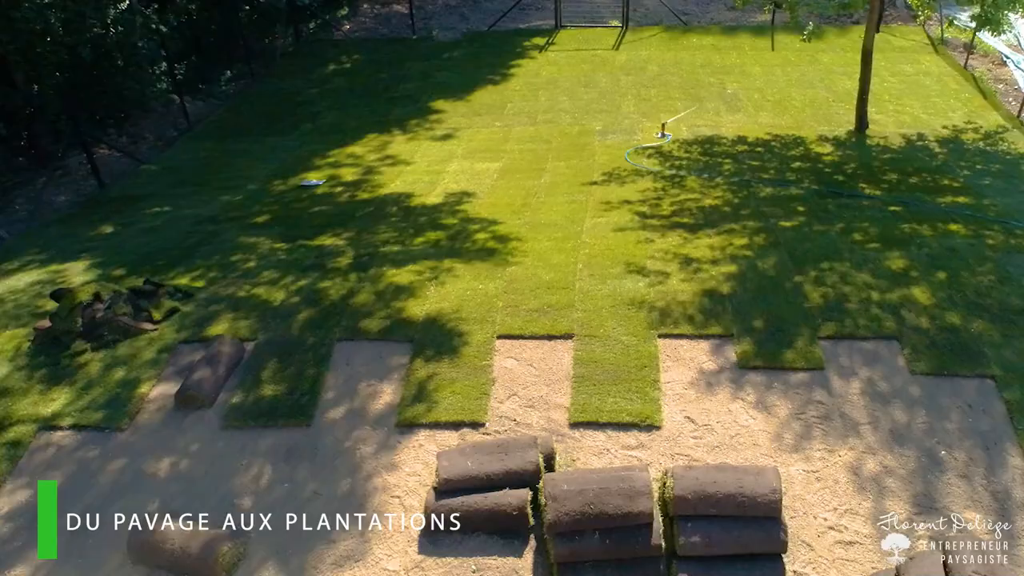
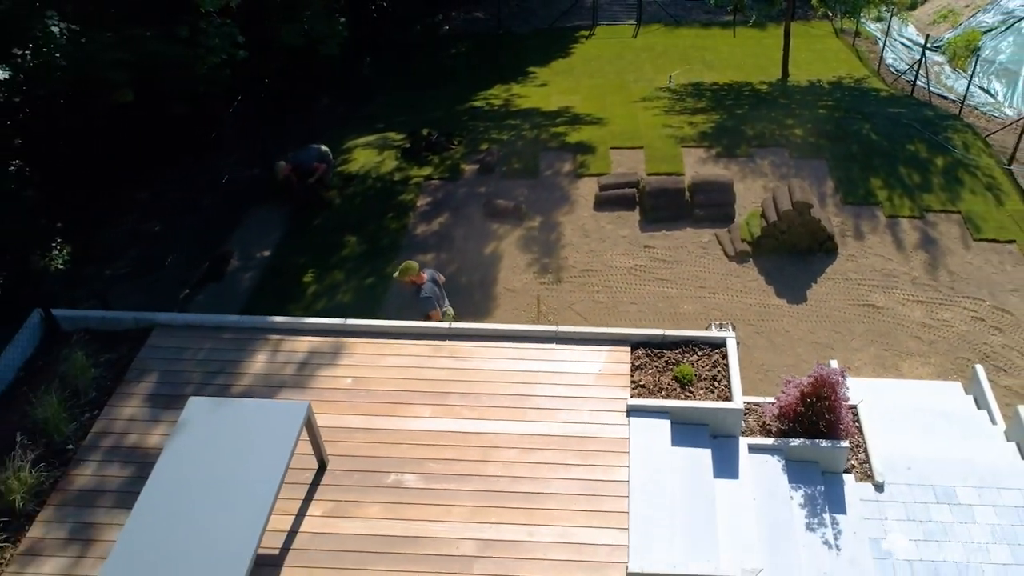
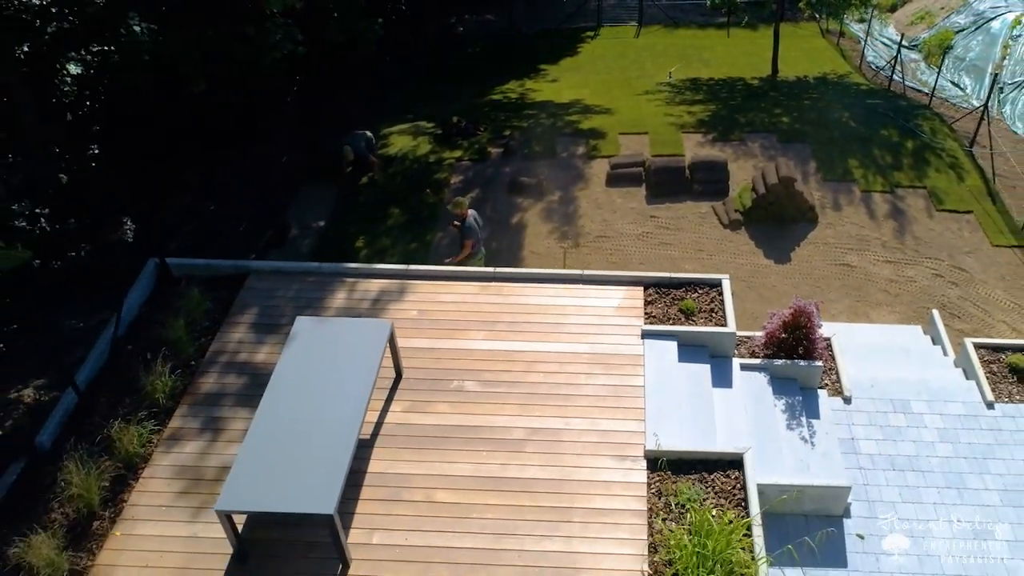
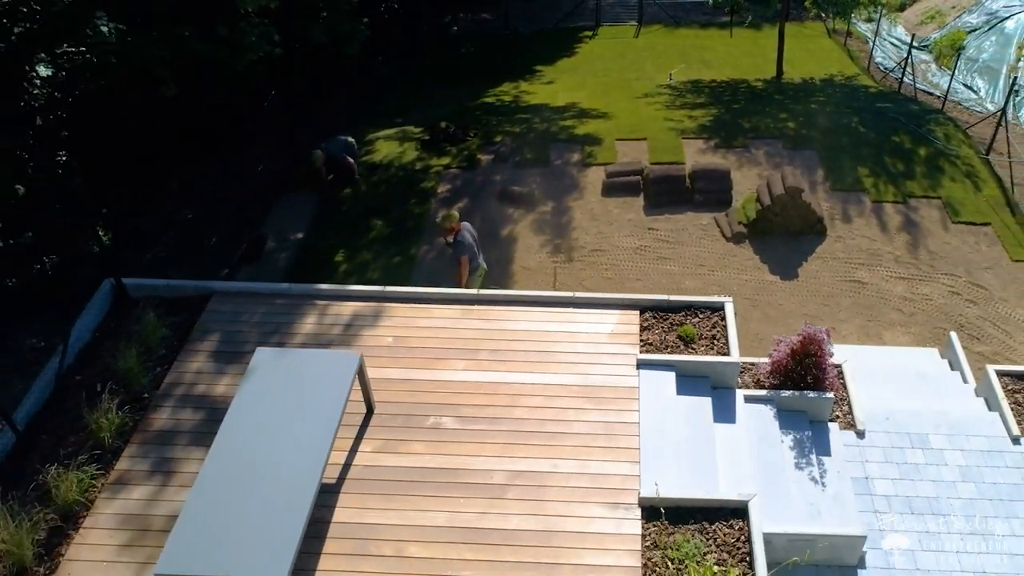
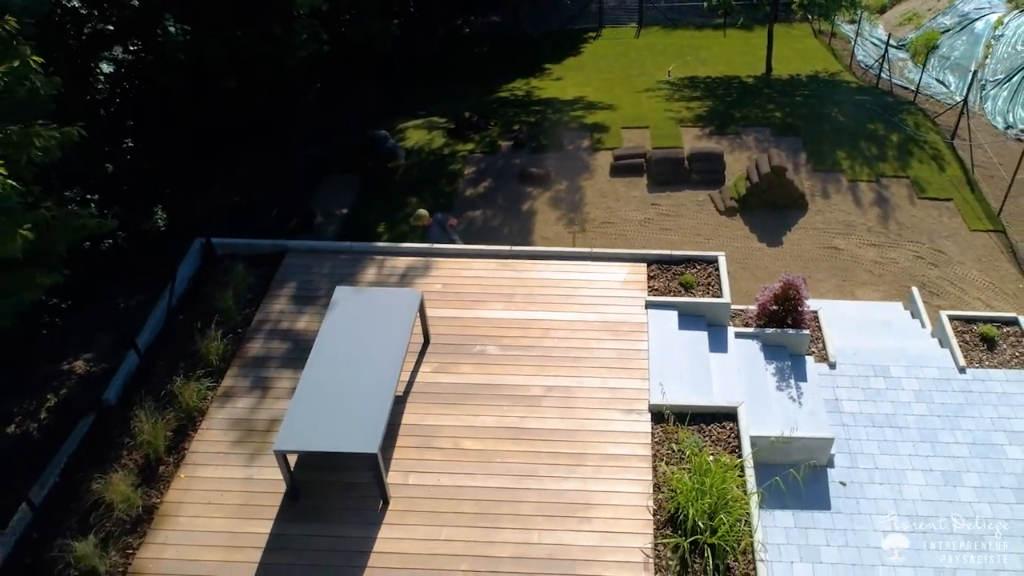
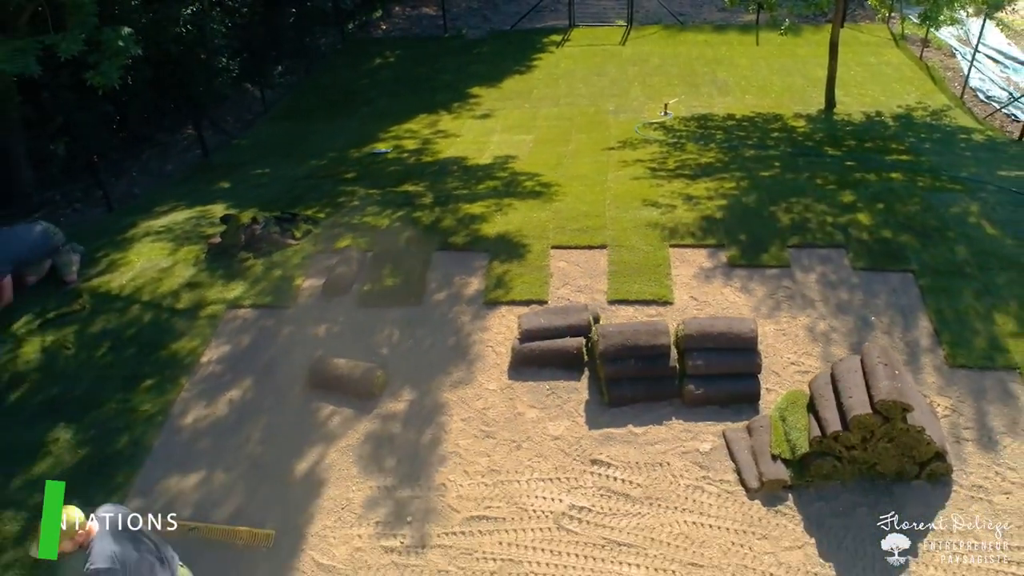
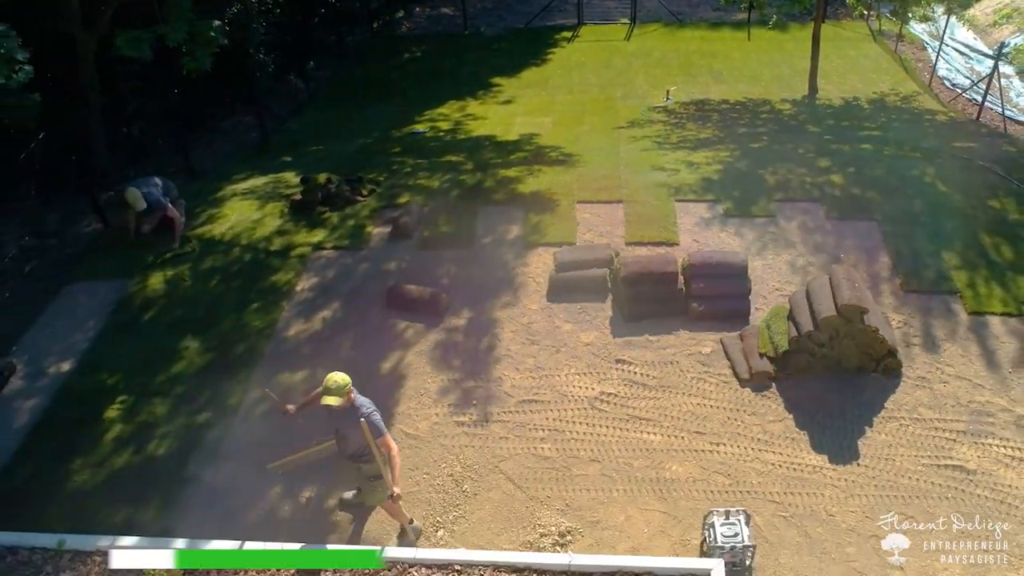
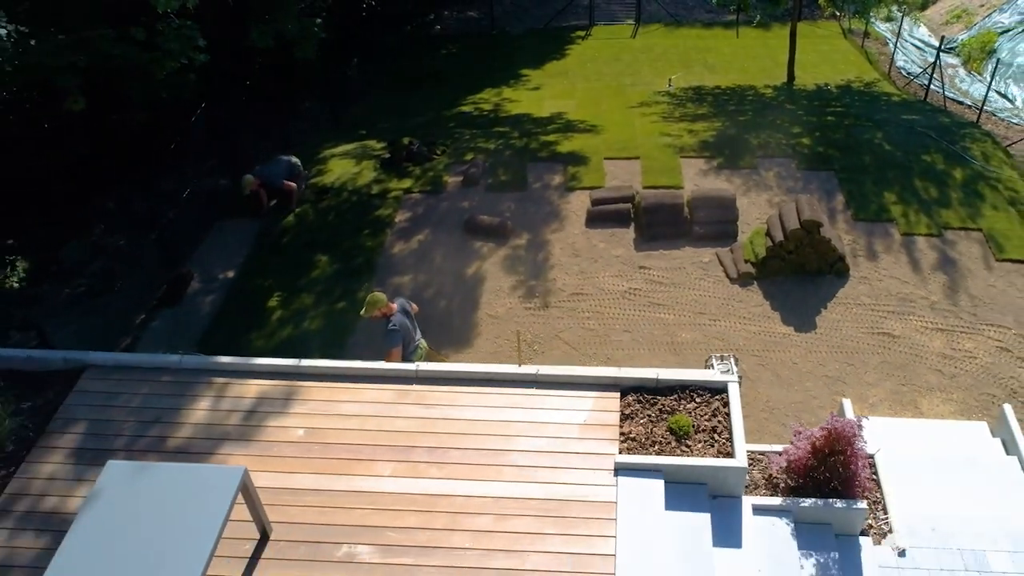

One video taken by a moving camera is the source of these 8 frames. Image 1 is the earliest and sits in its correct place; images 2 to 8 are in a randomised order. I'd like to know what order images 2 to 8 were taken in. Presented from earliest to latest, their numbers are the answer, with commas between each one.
6, 7, 8, 2, 4, 3, 5
